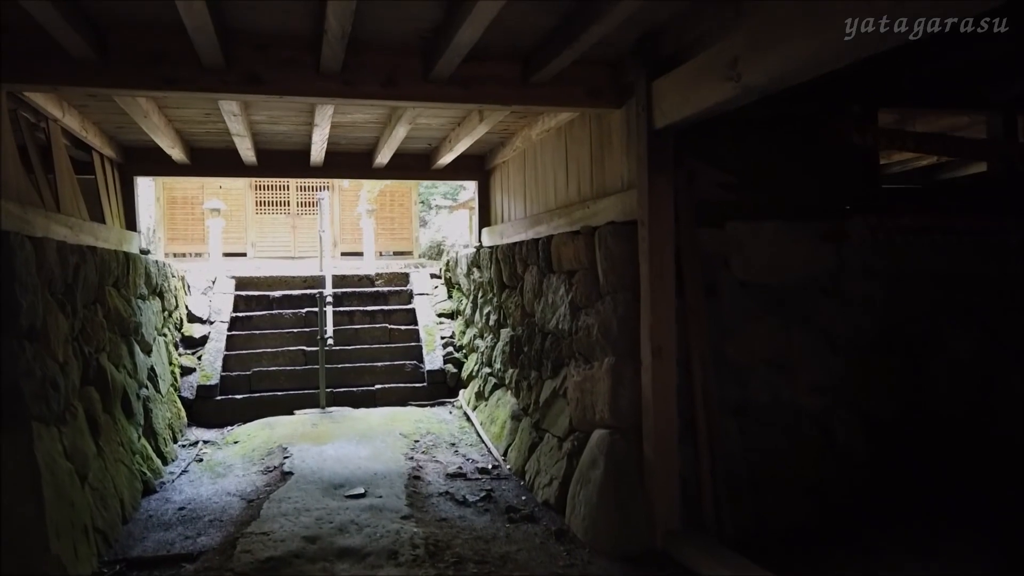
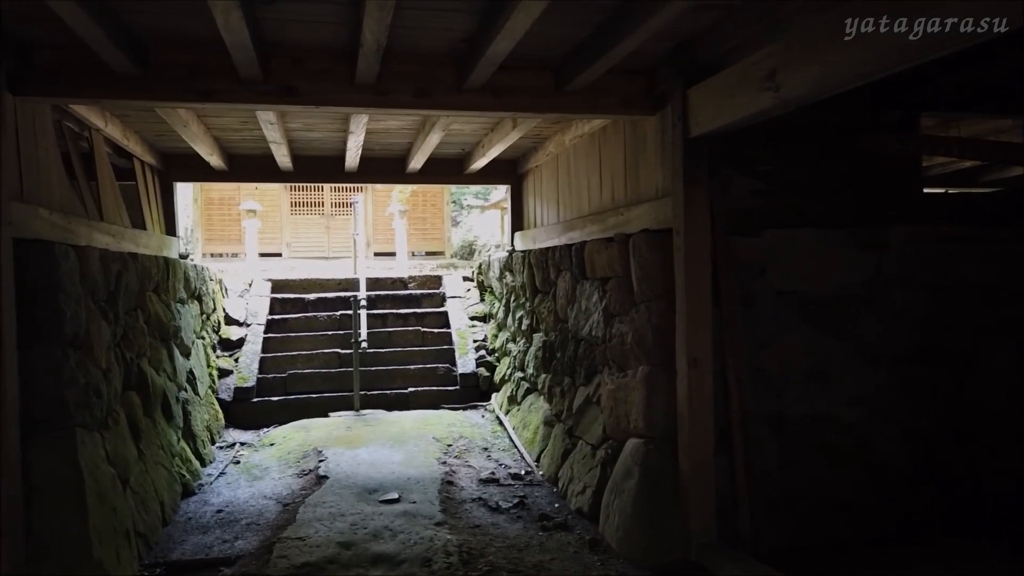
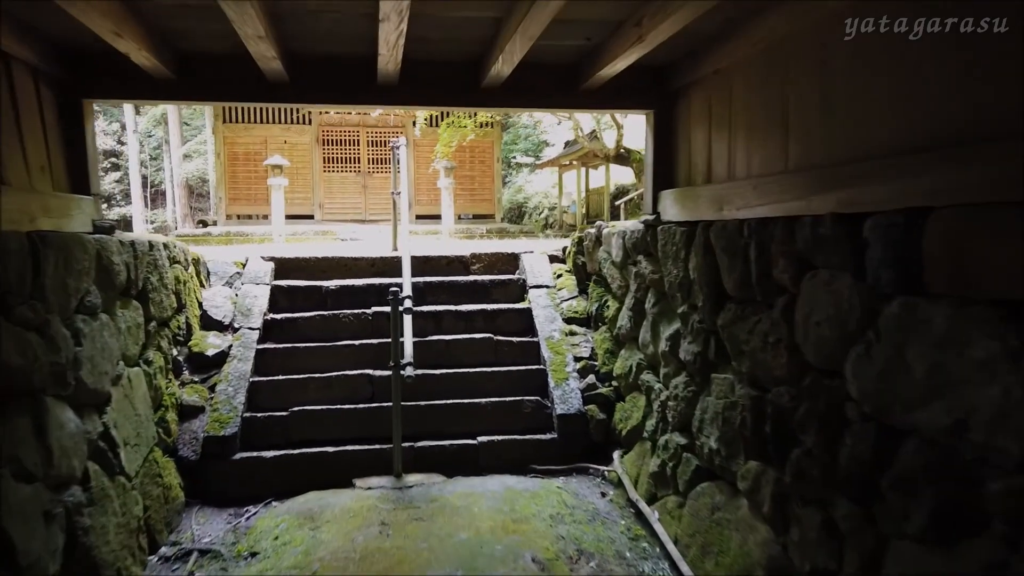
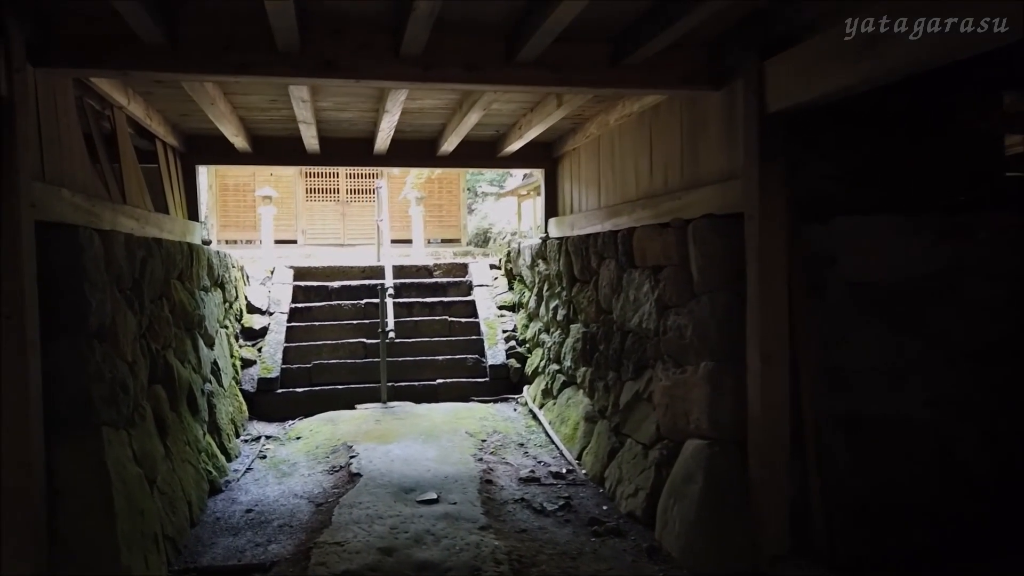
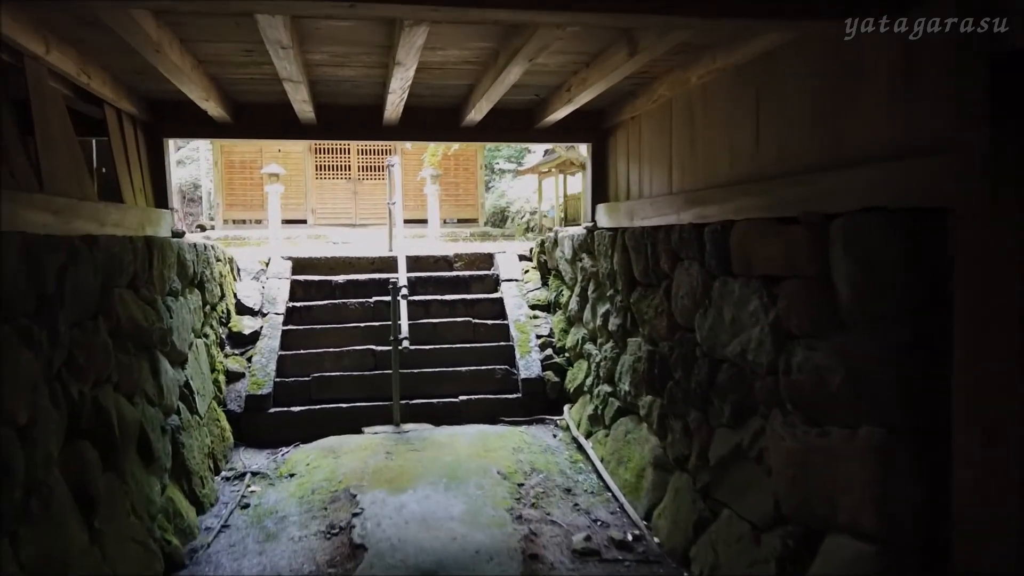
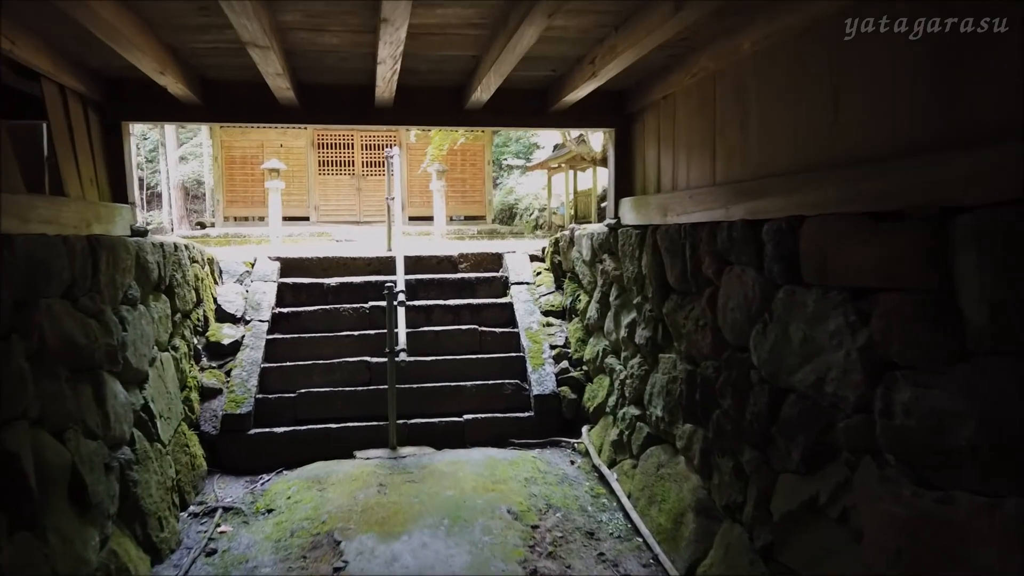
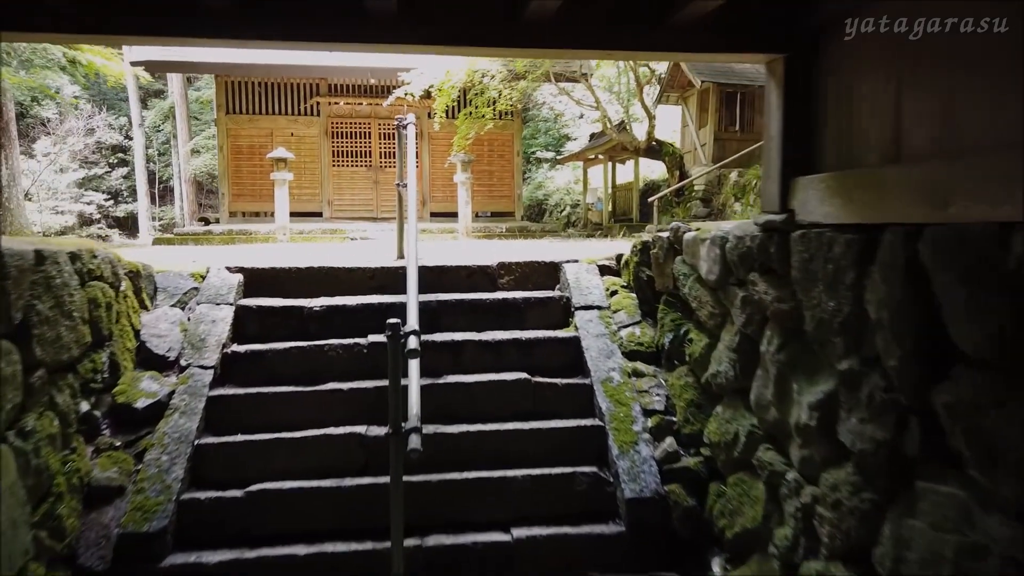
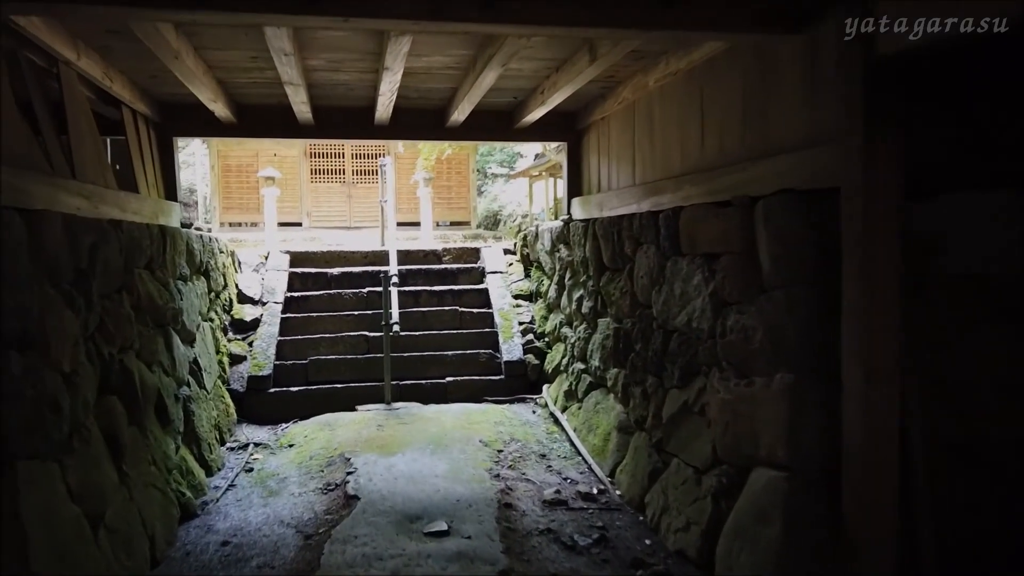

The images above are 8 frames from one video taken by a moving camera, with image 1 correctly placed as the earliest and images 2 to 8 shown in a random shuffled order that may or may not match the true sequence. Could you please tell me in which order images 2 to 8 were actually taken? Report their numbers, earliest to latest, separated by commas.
2, 4, 8, 5, 6, 3, 7
